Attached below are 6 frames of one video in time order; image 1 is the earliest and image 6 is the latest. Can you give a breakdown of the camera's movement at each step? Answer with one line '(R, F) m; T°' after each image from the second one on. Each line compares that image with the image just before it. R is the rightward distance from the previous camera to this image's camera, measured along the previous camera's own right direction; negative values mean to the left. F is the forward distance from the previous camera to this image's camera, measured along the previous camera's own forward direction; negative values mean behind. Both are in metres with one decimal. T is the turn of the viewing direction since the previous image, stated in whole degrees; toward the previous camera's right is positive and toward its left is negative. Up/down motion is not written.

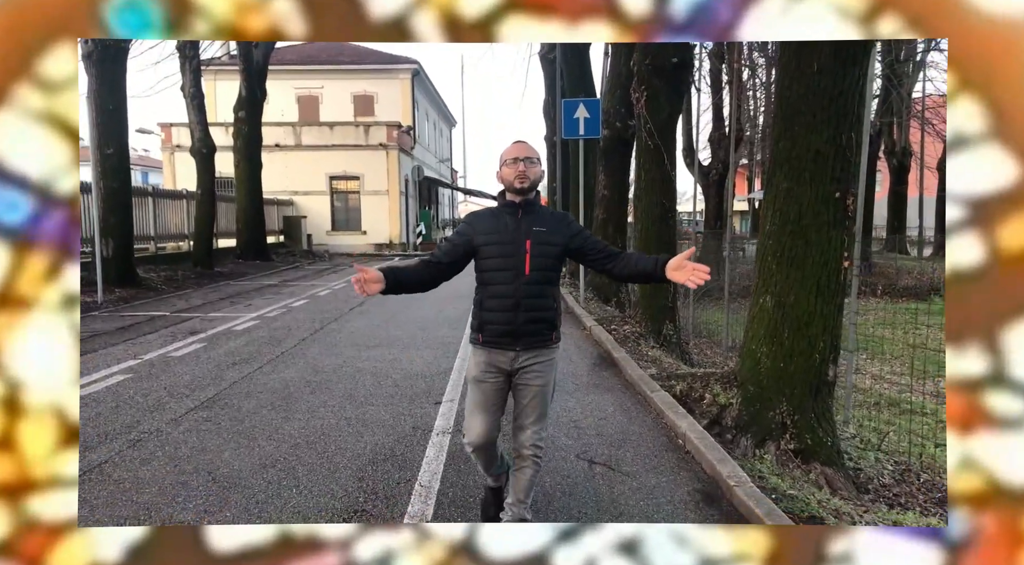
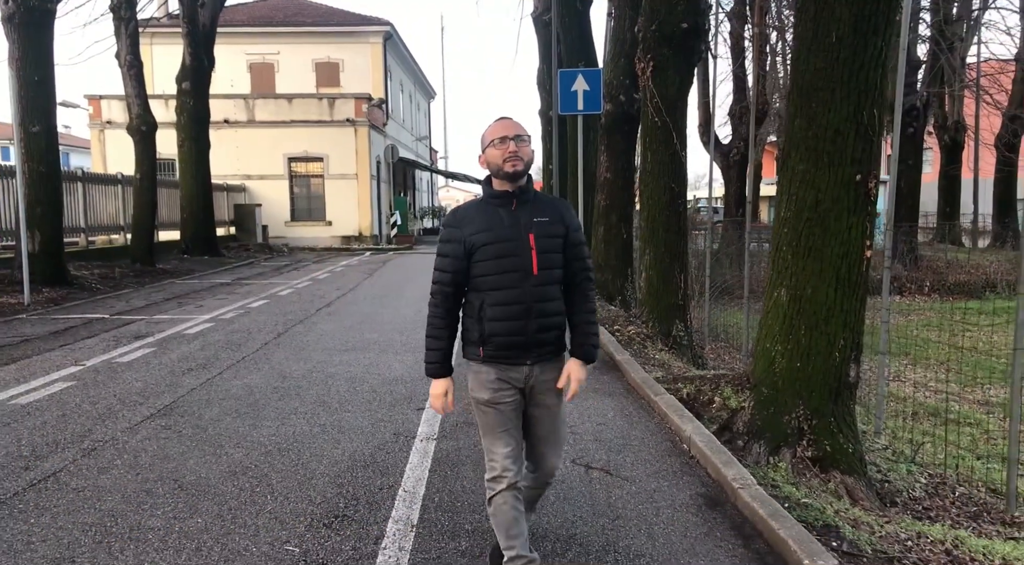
(+0.2, +0.3) m; -2°
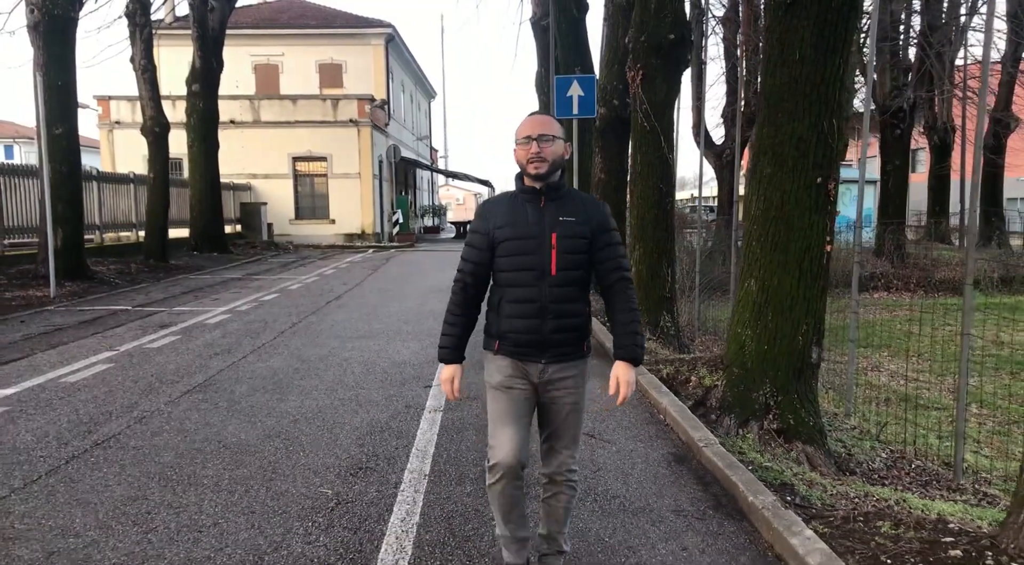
(0.0, -0.6) m; 0°
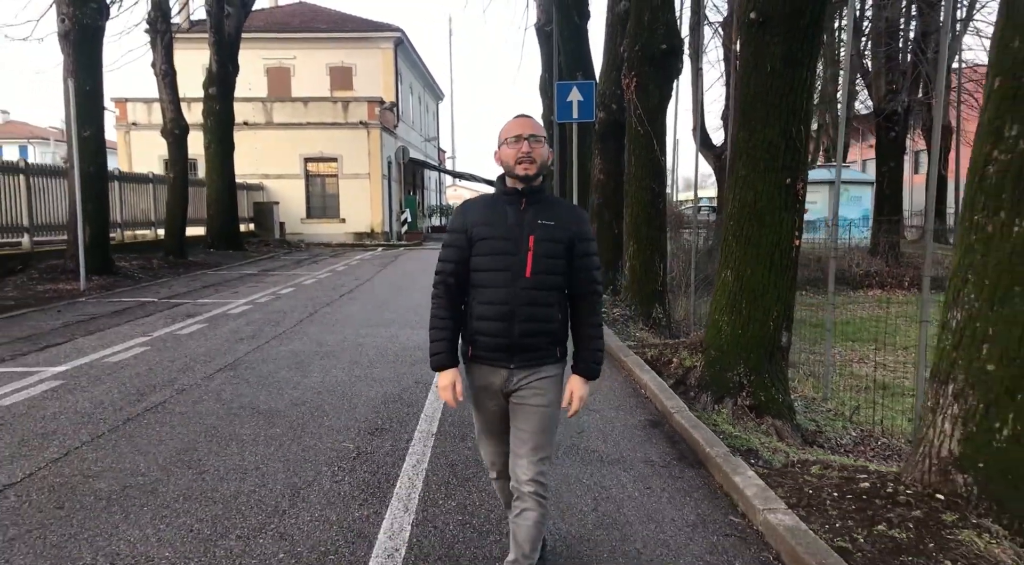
(+0.1, -0.6) m; -1°
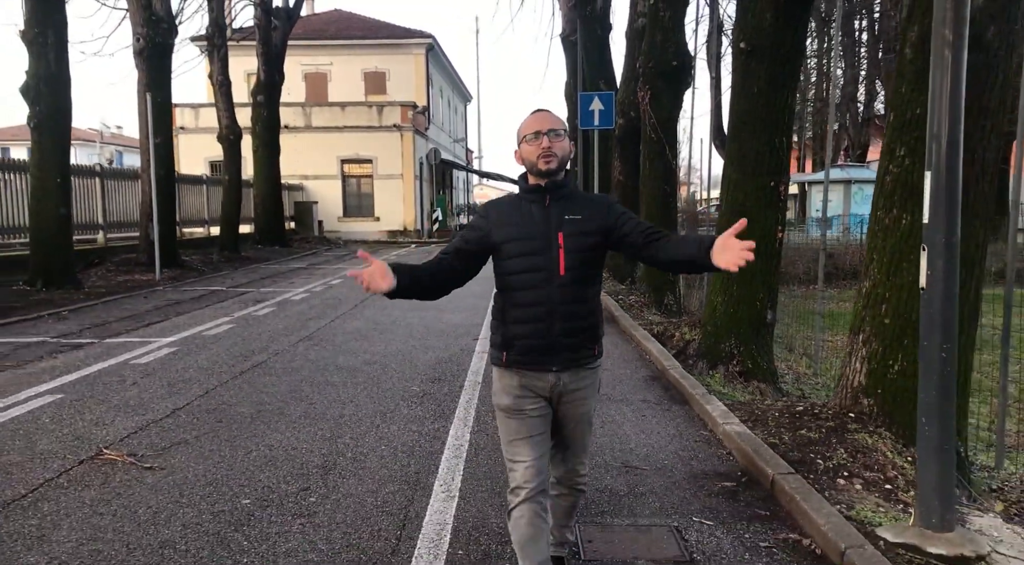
(0.0, -1.3) m; -2°
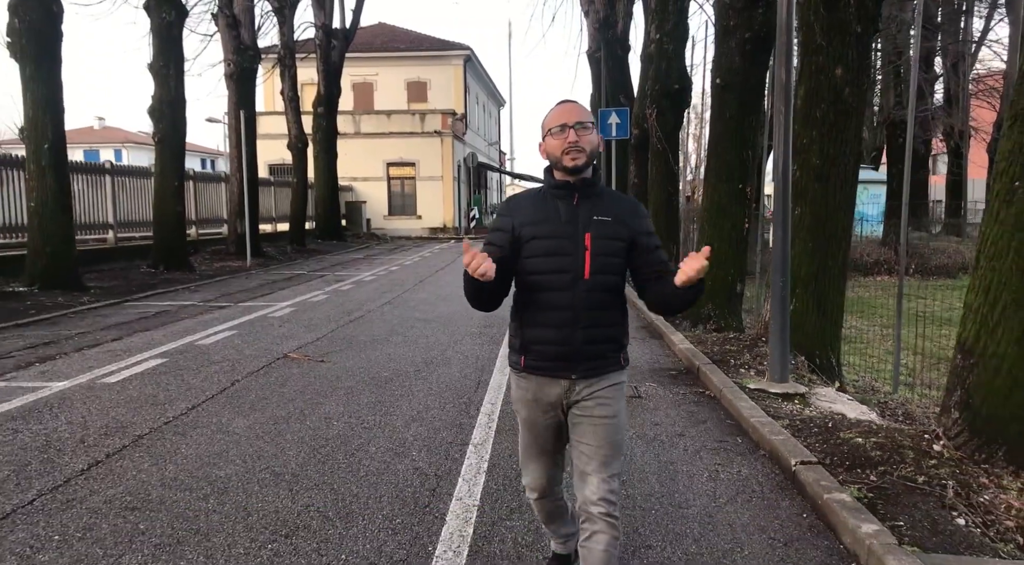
(0.0, -2.4) m; -3°
